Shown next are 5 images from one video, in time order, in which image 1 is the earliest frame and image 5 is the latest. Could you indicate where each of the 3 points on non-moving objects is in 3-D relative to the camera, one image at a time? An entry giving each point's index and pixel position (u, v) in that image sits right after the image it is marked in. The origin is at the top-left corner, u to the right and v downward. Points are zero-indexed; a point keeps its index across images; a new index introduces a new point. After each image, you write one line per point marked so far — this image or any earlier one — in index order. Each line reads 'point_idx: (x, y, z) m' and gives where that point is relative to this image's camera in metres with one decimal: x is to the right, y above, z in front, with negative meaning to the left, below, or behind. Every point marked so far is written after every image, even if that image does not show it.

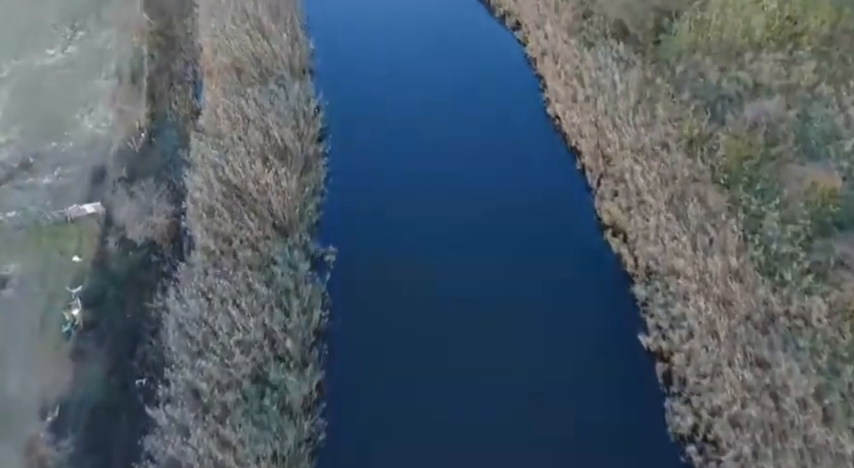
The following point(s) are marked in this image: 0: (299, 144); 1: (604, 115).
0: (-2.2, +1.5, +16.9) m
1: (+3.1, +2.1, +16.9) m
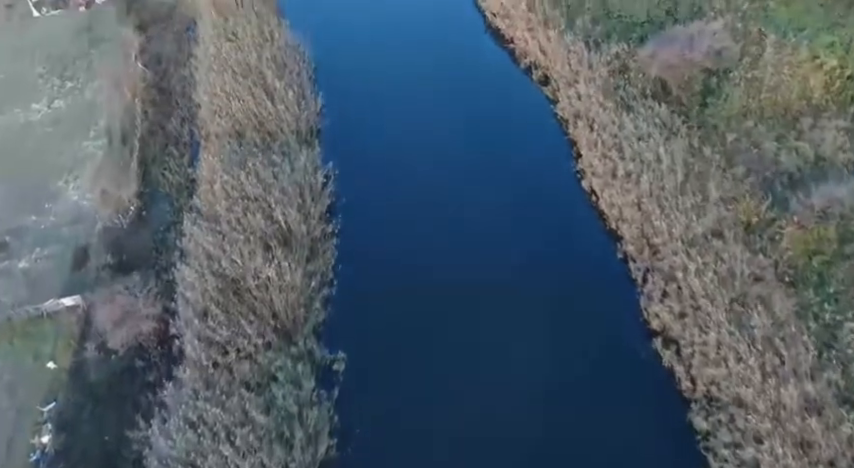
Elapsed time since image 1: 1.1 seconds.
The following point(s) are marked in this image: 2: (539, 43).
0: (-1.9, +0.1, +15.0) m
1: (+3.4, +0.6, +15.0) m
2: (+2.3, +3.9, +19.6) m
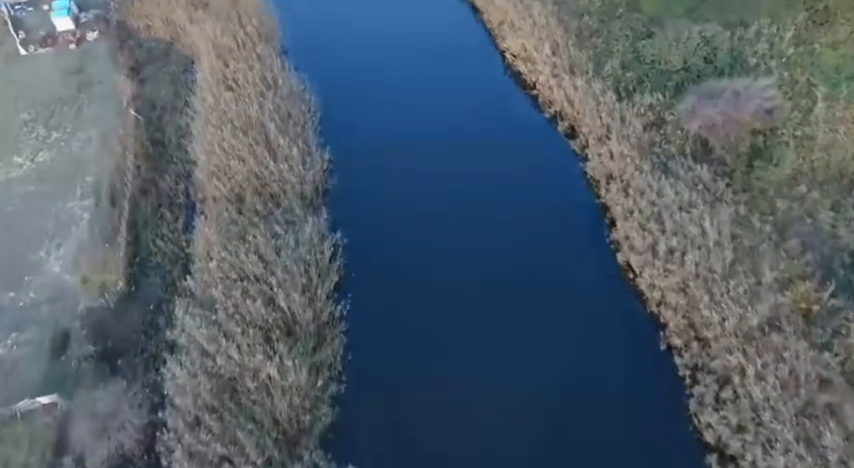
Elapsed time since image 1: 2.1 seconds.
0: (-1.6, -1.1, +13.5) m
1: (+3.7, -0.6, +13.4) m
2: (+2.6, +2.6, +18.0) m
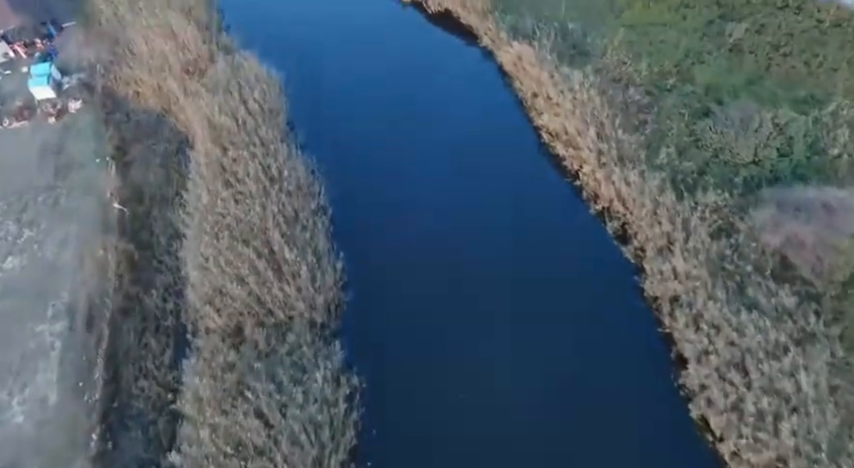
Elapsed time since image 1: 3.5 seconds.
0: (-1.2, -3.0, +11.0) m
1: (+4.1, -2.4, +10.9) m
2: (+3.0, +0.8, +15.5) m
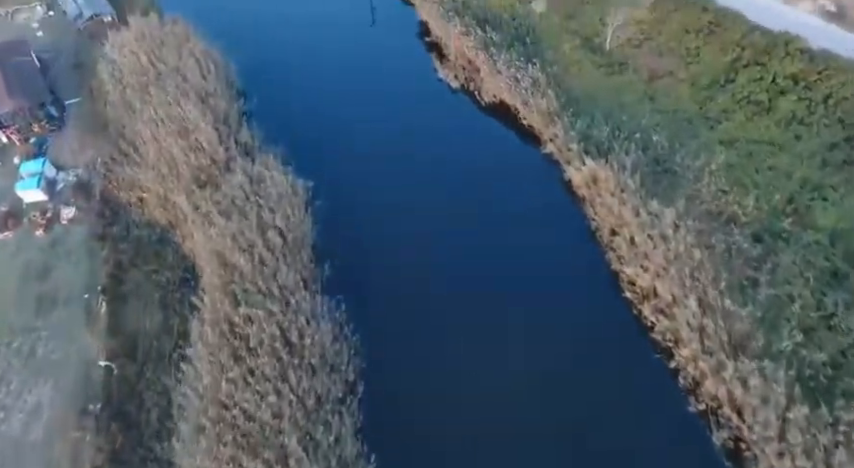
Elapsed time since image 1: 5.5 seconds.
0: (-0.7, -5.4, +7.8) m
1: (+4.6, -5.1, +7.5) m
2: (+3.7, -1.8, +12.1) m
